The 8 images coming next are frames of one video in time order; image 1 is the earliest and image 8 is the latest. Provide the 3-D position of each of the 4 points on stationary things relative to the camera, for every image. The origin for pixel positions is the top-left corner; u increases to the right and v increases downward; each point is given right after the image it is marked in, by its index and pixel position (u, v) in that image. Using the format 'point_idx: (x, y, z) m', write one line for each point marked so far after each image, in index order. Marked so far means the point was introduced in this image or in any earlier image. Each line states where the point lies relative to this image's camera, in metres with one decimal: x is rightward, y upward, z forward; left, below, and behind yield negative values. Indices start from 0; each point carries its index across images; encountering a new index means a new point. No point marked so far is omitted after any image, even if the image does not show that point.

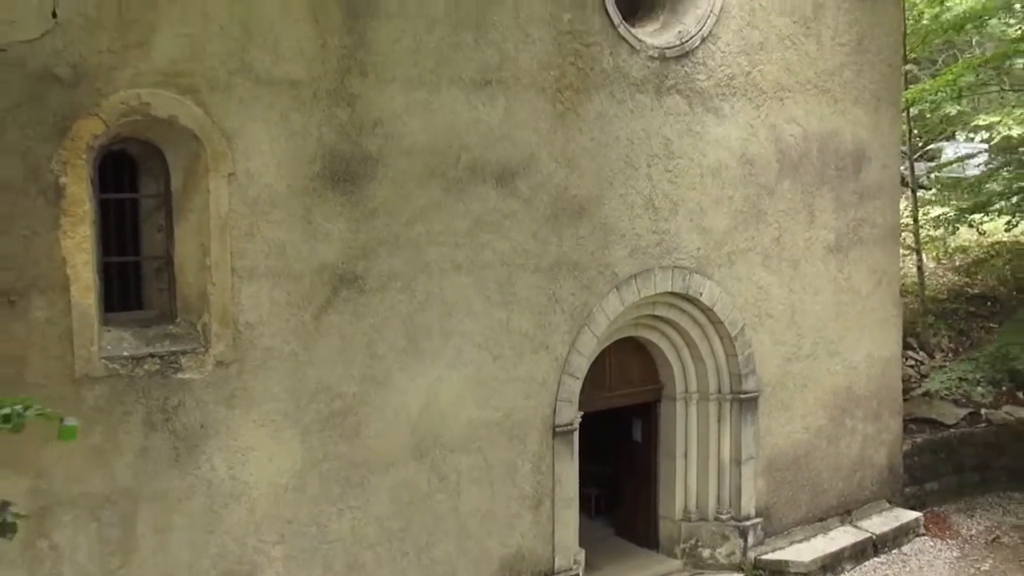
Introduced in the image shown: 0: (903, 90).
0: (+2.7, +1.4, +8.0) m
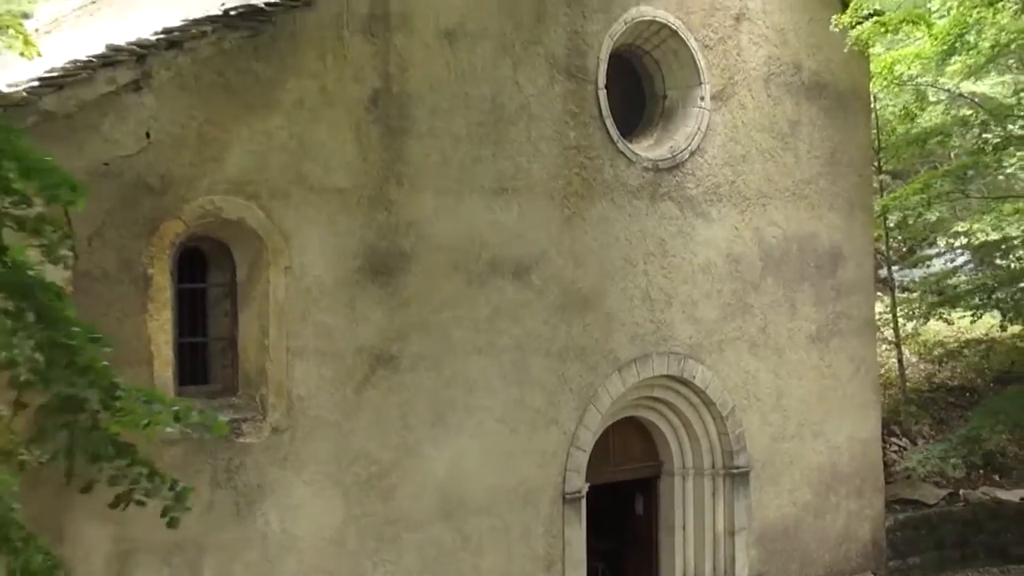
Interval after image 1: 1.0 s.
0: (+2.7, +0.7, +8.9) m
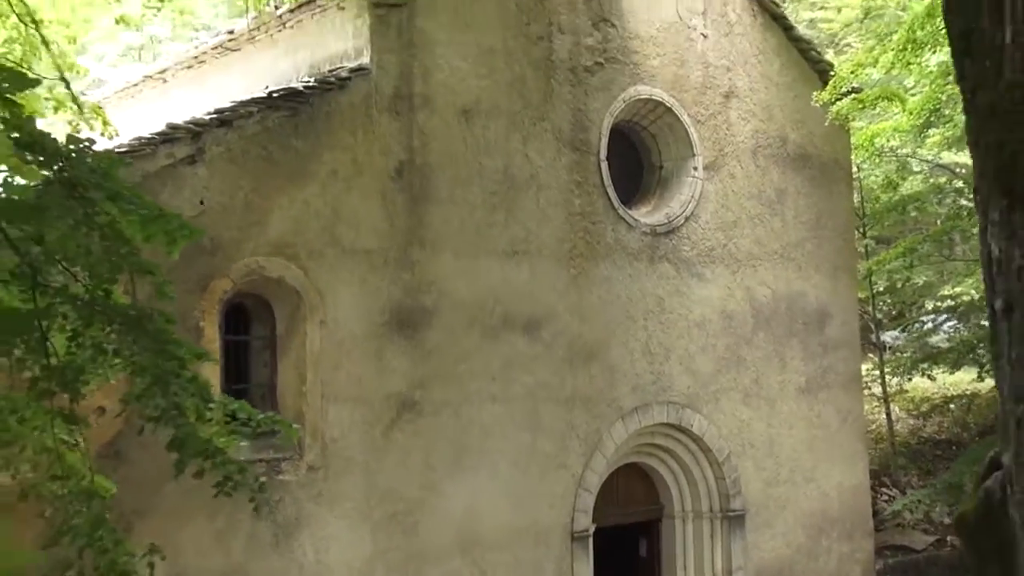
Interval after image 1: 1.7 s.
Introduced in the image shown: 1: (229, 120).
0: (+2.8, +0.2, +9.5) m
1: (-1.4, +0.8, +5.8) m
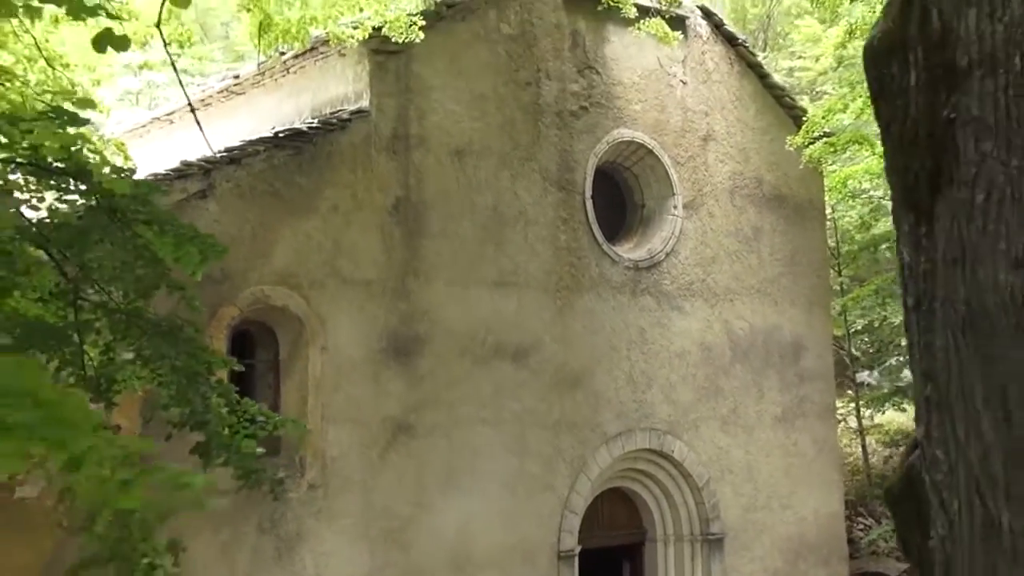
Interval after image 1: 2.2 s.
0: (+2.7, -0.1, +10.0) m
1: (-1.5, +0.7, +6.3) m
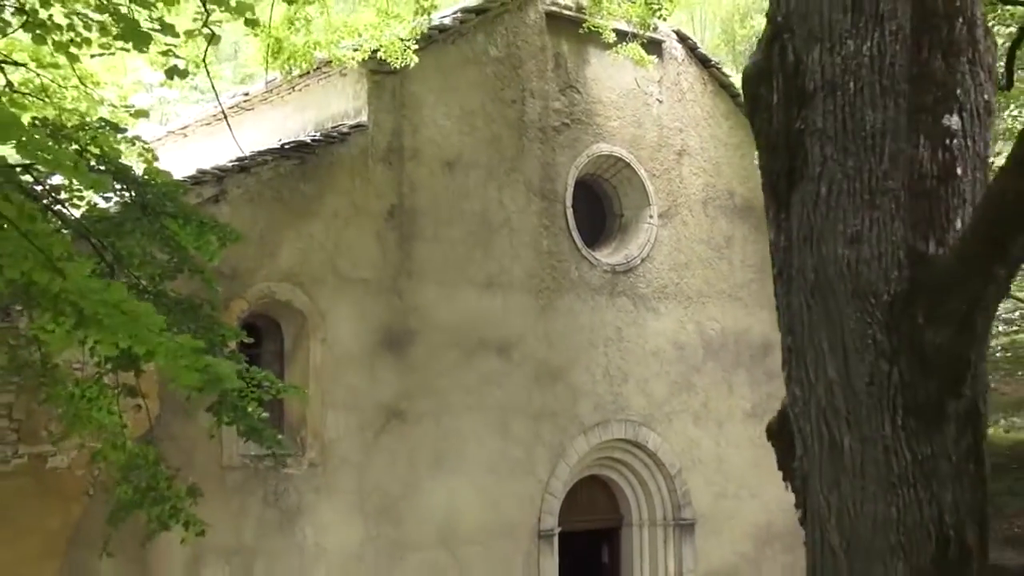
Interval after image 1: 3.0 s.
0: (+2.6, -0.1, +10.7) m
1: (-1.6, +0.7, +7.0) m
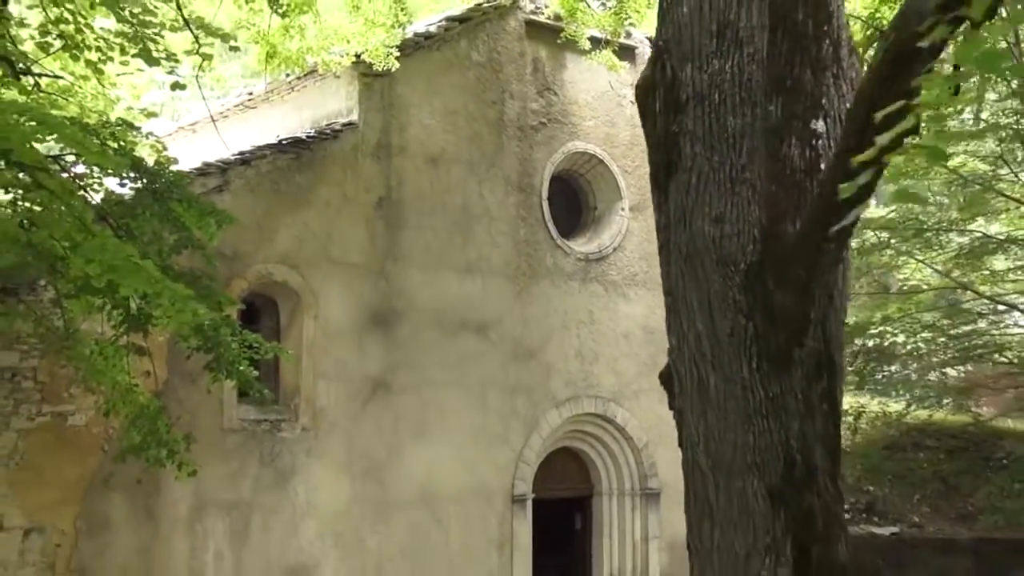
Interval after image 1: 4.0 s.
0: (+2.5, 0.0, +11.4) m
1: (-1.8, +0.9, +7.8) m
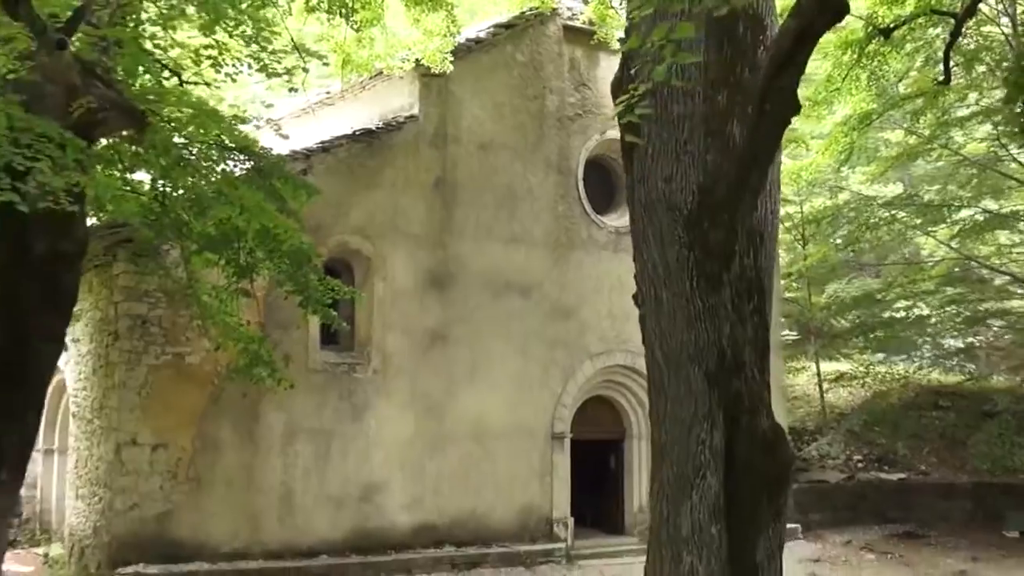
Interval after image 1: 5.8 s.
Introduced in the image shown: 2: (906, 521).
0: (+3.0, +0.3, +12.8) m
1: (-1.5, +1.1, +9.4) m
2: (+4.2, -2.5, +12.6) m
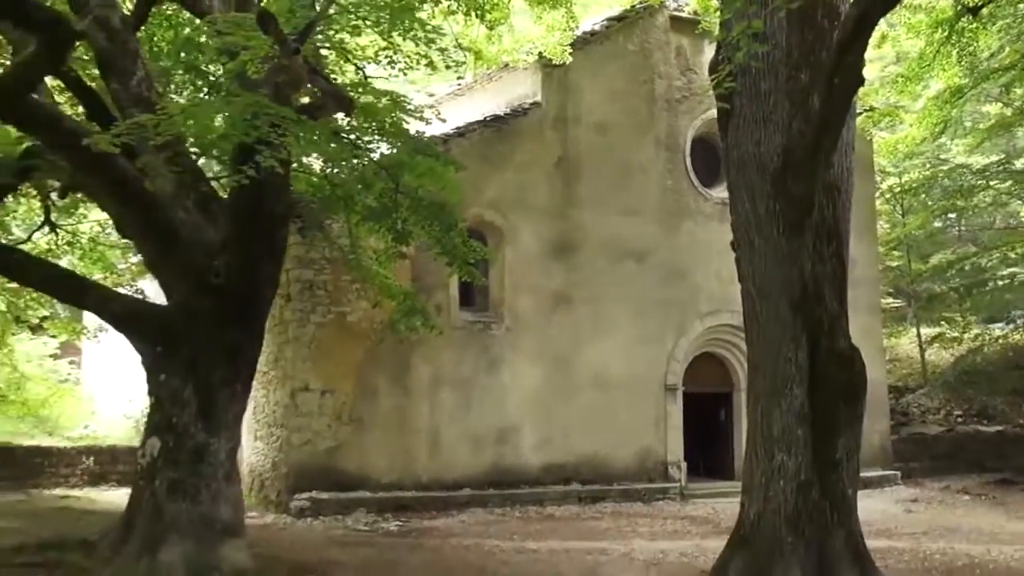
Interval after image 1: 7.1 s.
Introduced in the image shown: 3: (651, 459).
0: (+4.3, +0.7, +13.7) m
1: (-0.4, +1.4, +10.7) m
2: (+5.6, -2.1, +13.3) m
3: (+1.4, -1.7, +11.6) m
